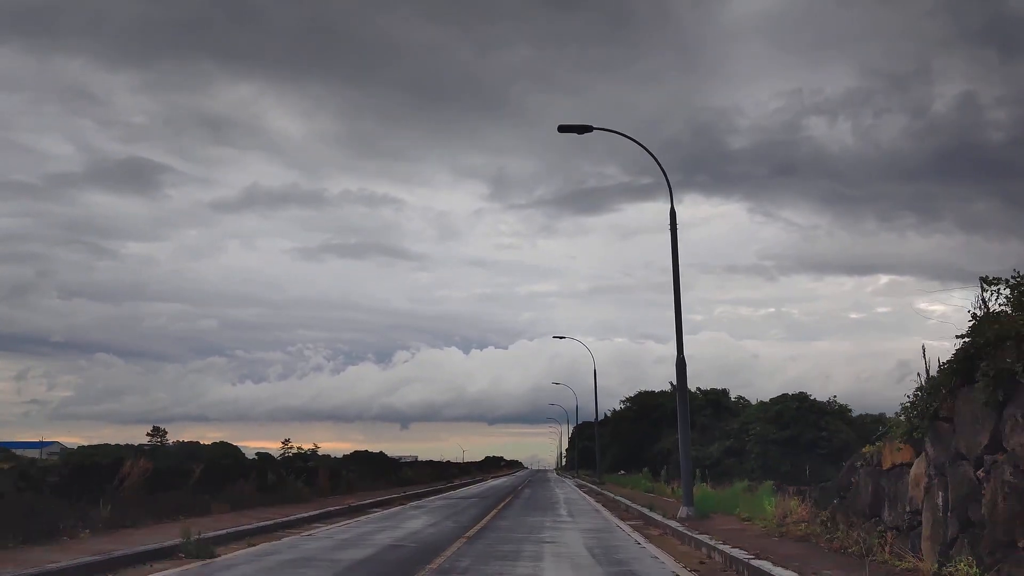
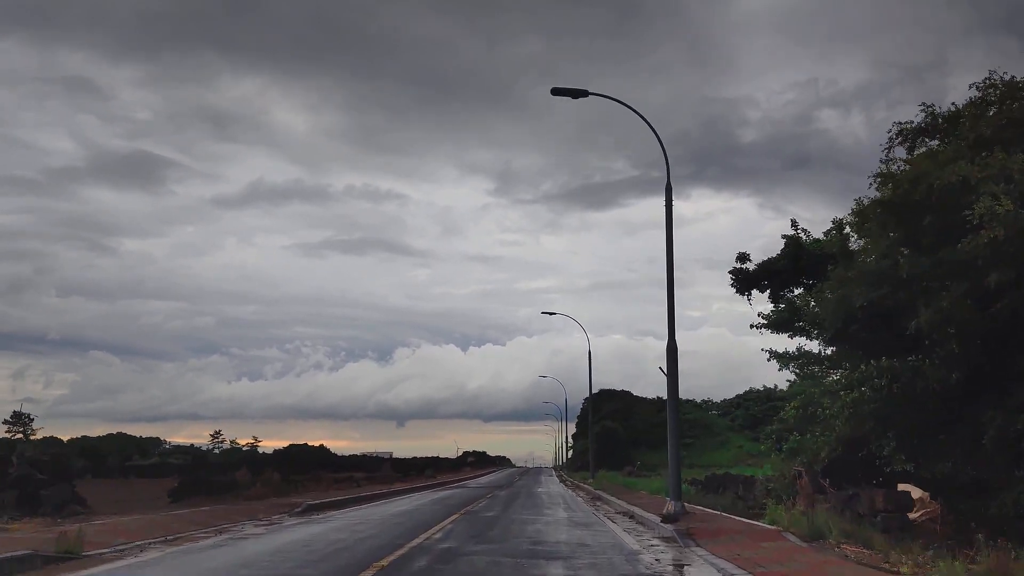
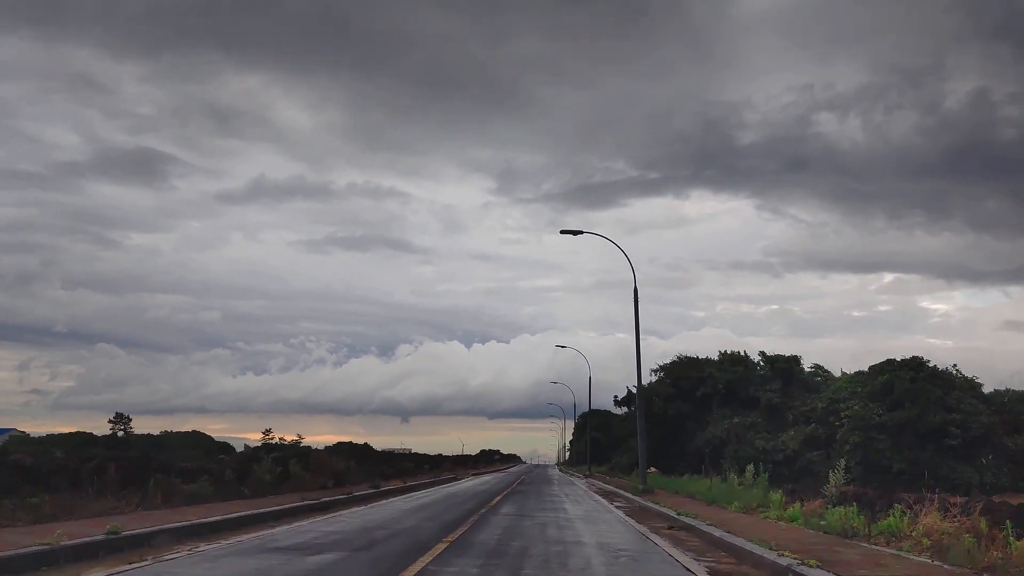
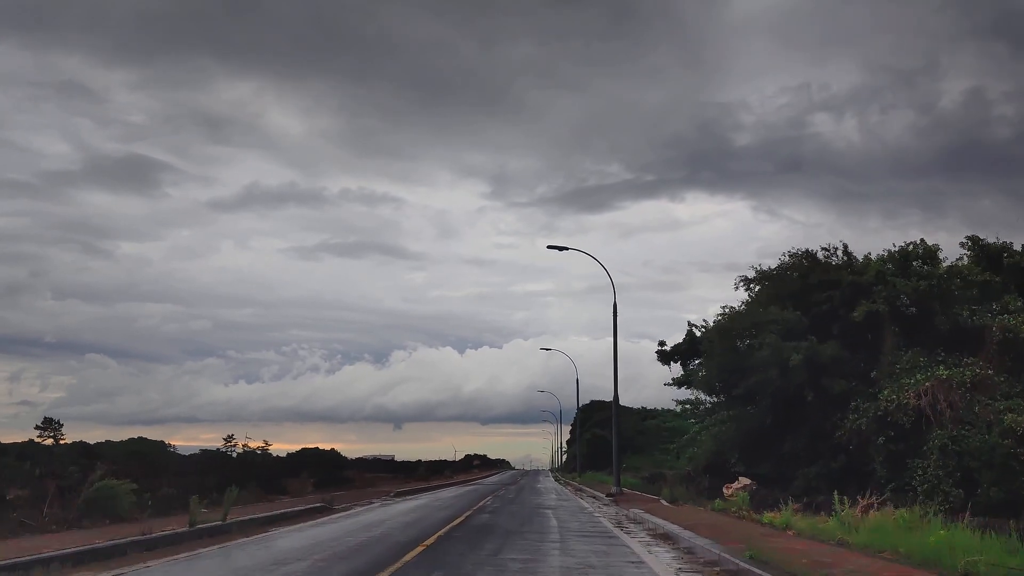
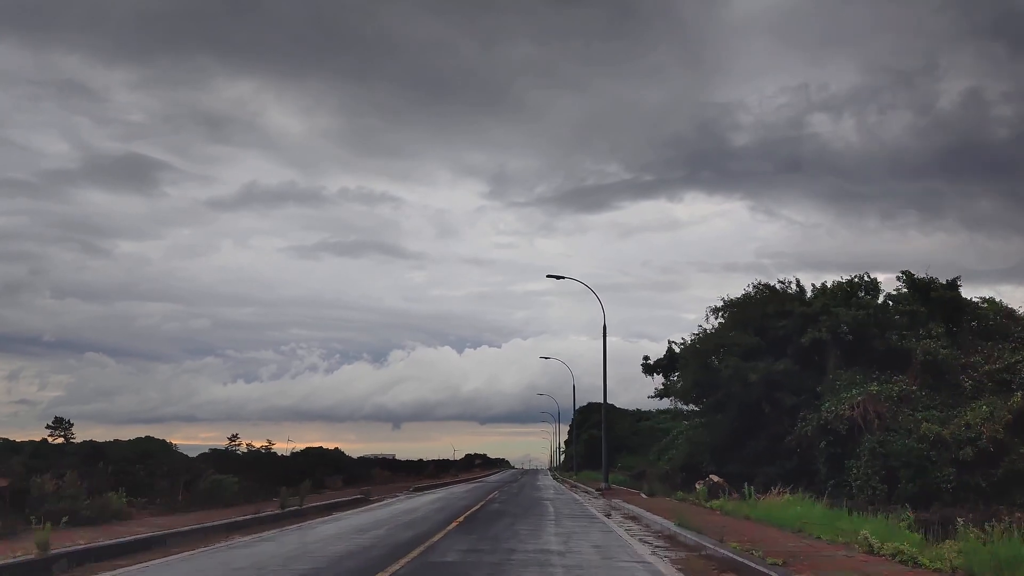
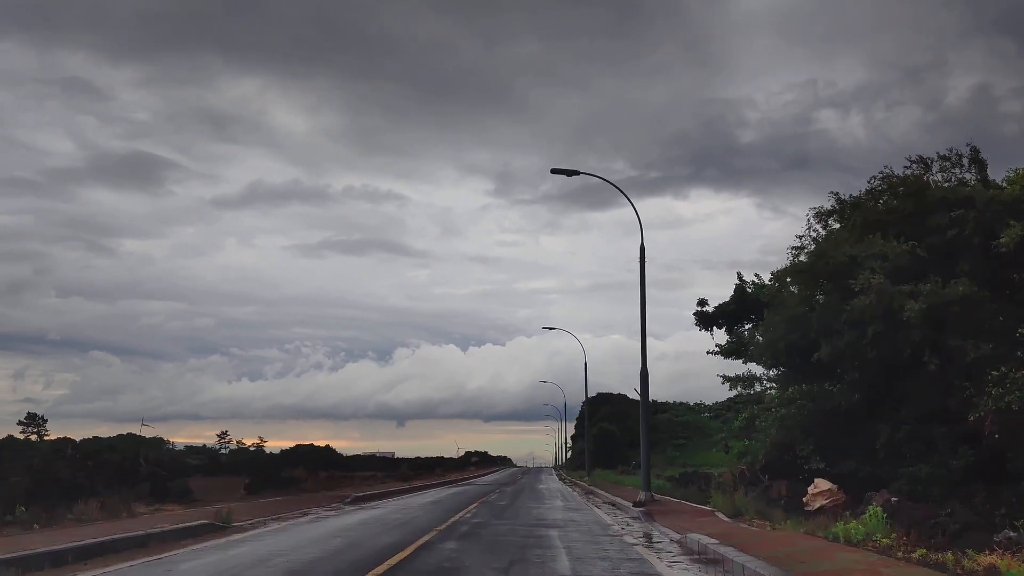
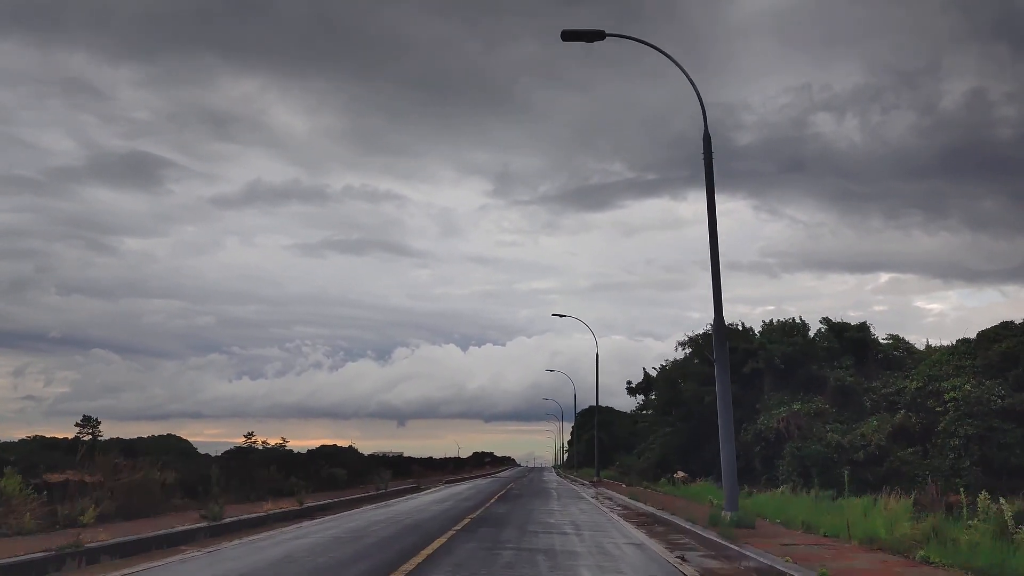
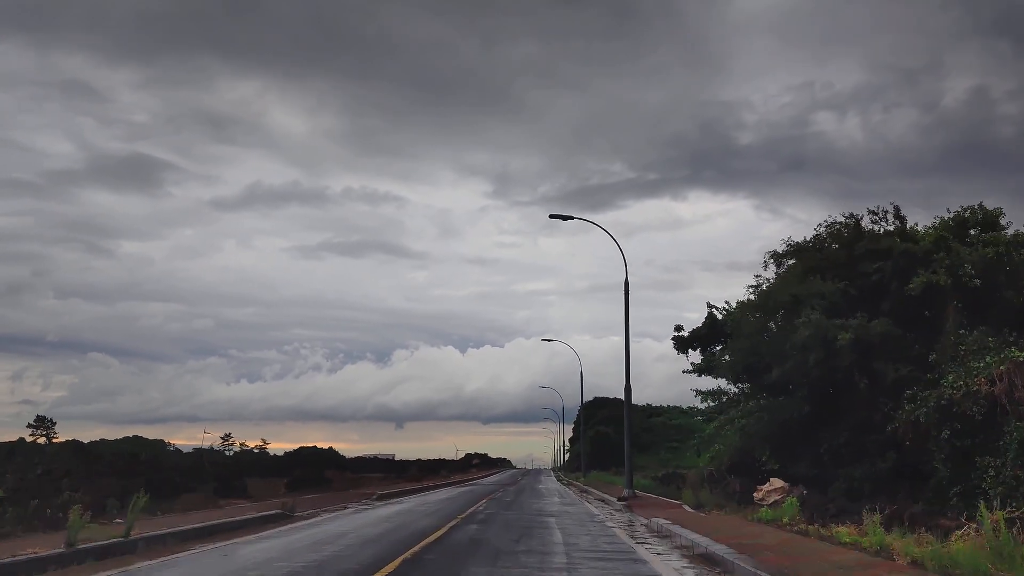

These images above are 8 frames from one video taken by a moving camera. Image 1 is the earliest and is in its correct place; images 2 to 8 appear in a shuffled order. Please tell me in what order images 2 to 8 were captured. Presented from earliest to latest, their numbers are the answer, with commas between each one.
3, 7, 5, 4, 8, 6, 2
